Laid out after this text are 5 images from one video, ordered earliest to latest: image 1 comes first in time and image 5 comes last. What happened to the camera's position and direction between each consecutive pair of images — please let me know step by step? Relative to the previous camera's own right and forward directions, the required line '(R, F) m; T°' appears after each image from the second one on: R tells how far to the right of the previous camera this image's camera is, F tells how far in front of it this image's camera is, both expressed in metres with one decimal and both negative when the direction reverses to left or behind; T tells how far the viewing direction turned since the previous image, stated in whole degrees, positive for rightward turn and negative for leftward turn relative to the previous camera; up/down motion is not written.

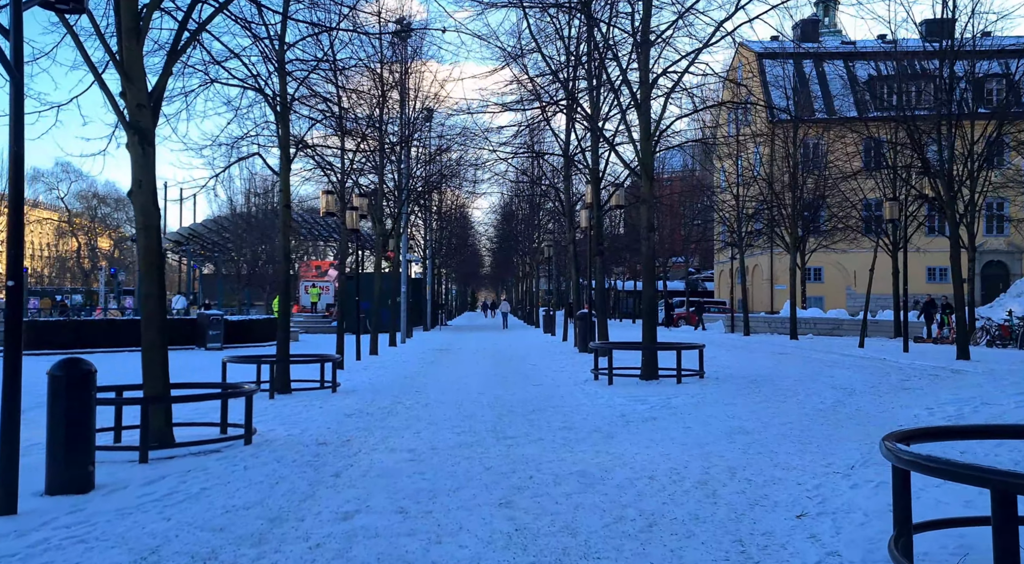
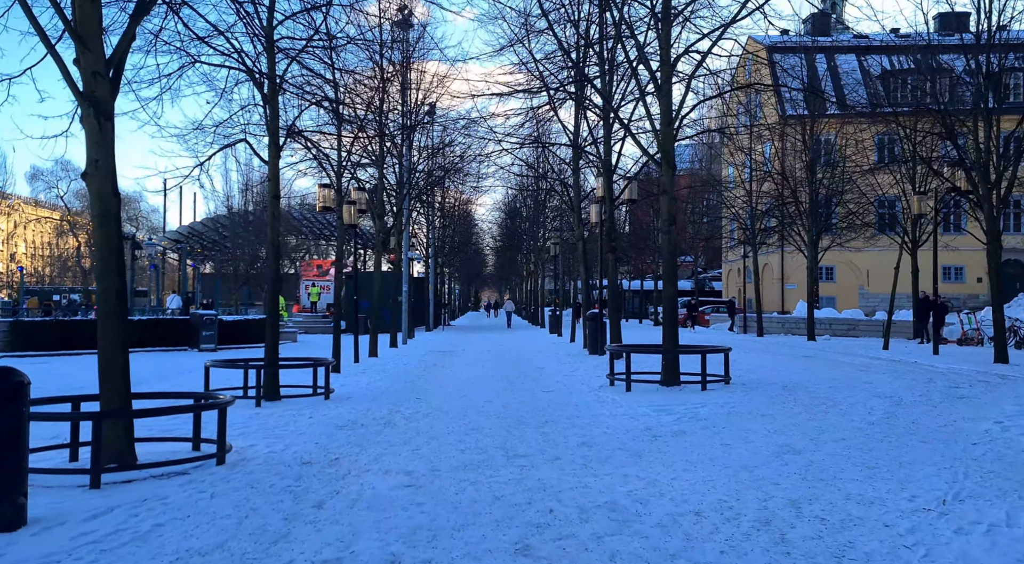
(-0.1, +1.0) m; 0°
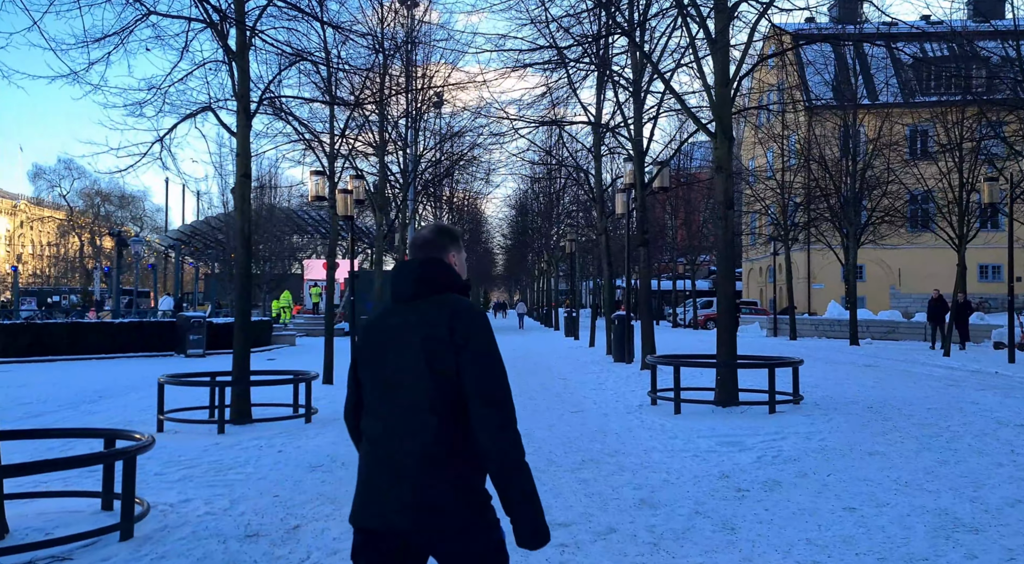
(-0.1, +2.1) m; -1°
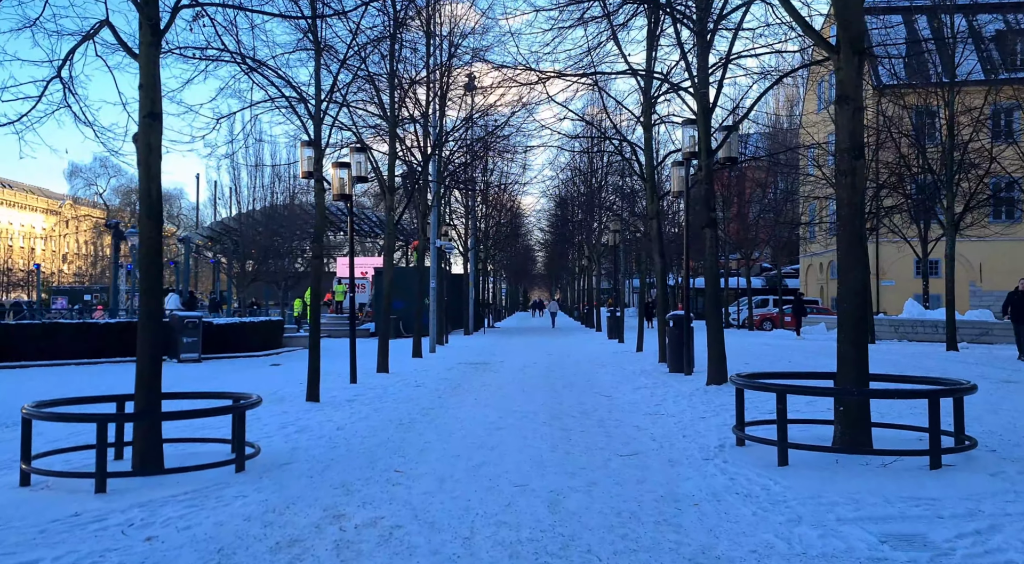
(+0.1, +3.0) m; -3°
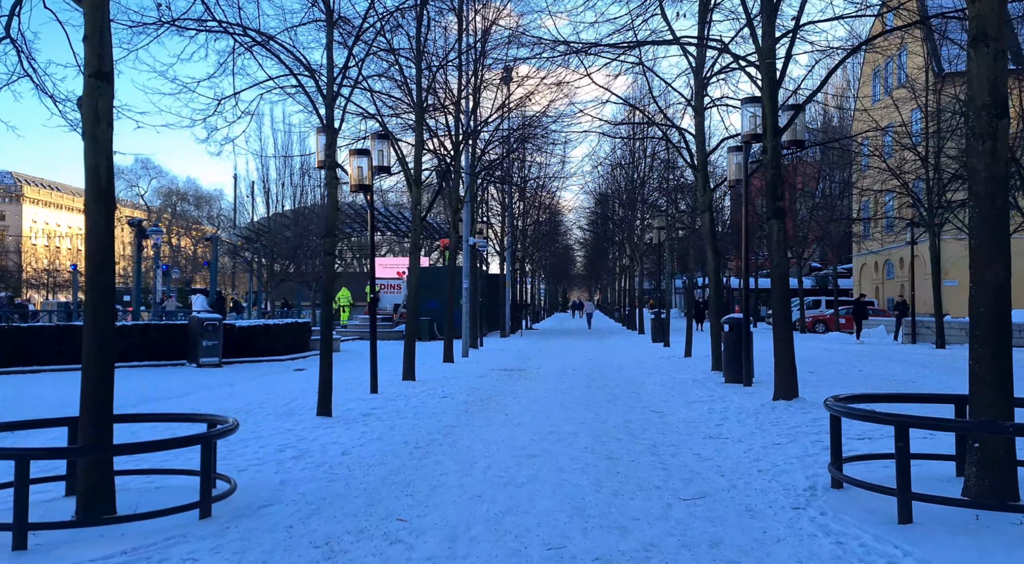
(0.0, +1.4) m; -3°
